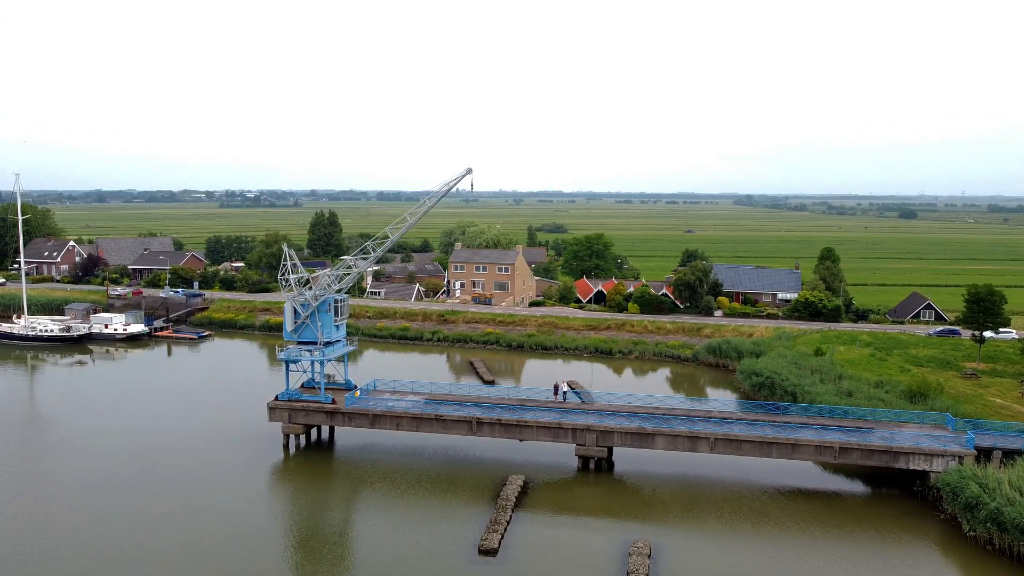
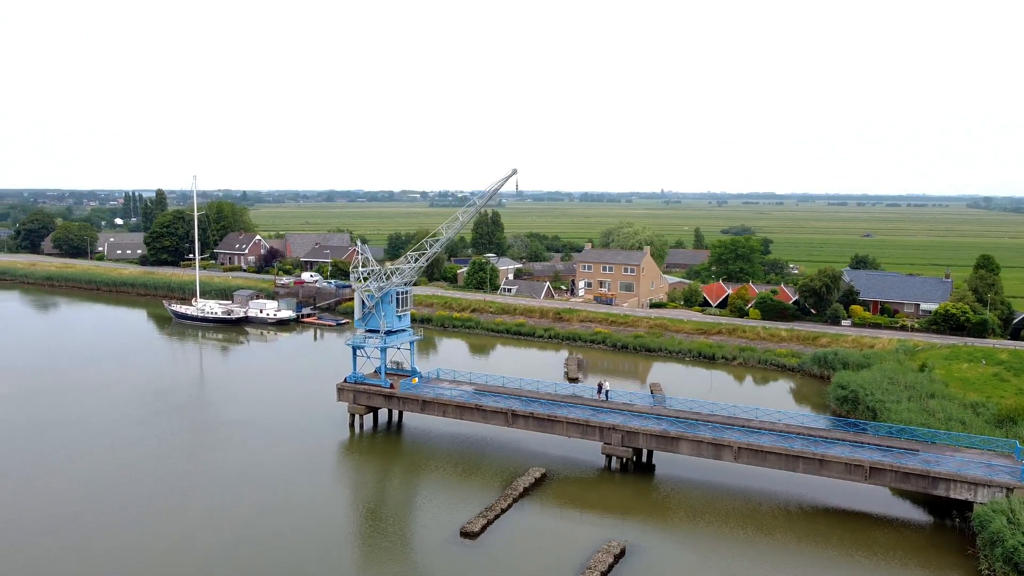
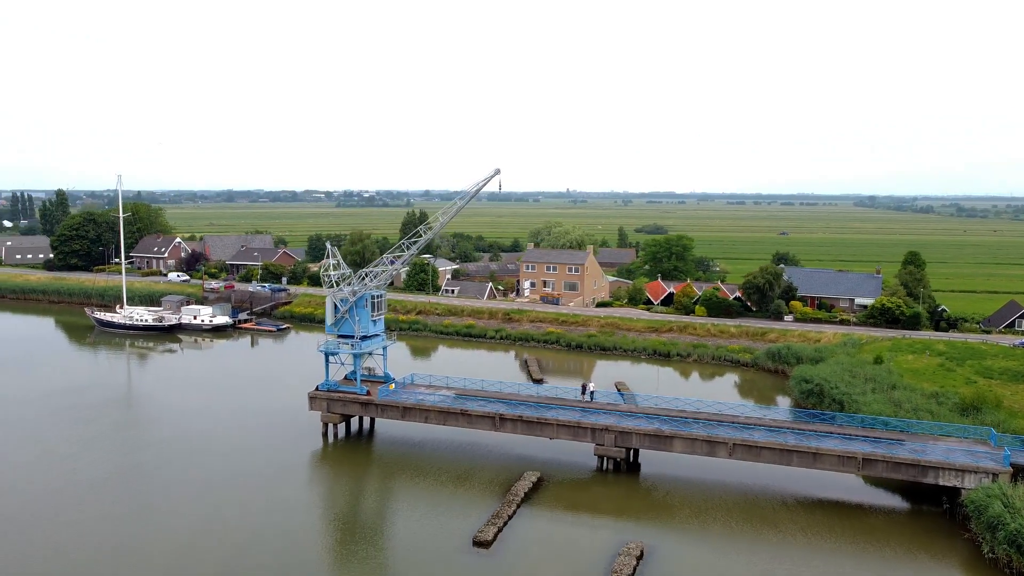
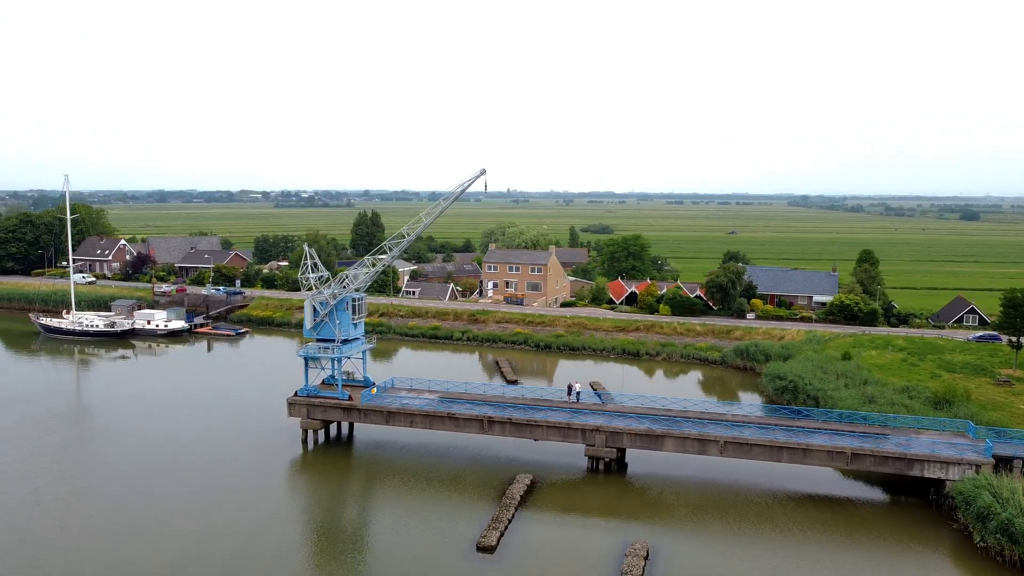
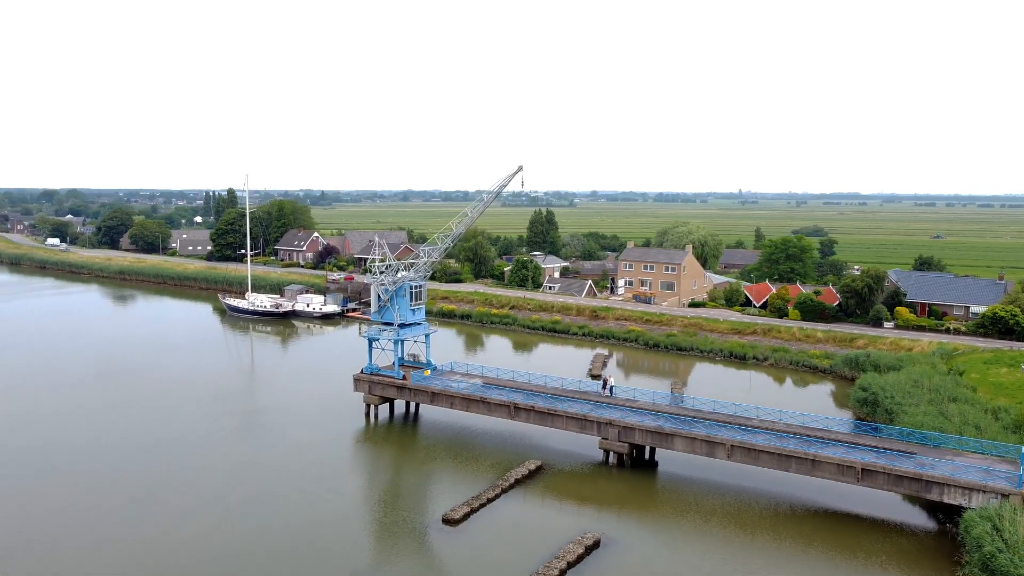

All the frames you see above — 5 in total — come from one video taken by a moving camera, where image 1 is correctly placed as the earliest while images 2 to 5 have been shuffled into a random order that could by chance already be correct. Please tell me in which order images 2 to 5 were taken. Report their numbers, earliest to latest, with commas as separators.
4, 3, 2, 5
